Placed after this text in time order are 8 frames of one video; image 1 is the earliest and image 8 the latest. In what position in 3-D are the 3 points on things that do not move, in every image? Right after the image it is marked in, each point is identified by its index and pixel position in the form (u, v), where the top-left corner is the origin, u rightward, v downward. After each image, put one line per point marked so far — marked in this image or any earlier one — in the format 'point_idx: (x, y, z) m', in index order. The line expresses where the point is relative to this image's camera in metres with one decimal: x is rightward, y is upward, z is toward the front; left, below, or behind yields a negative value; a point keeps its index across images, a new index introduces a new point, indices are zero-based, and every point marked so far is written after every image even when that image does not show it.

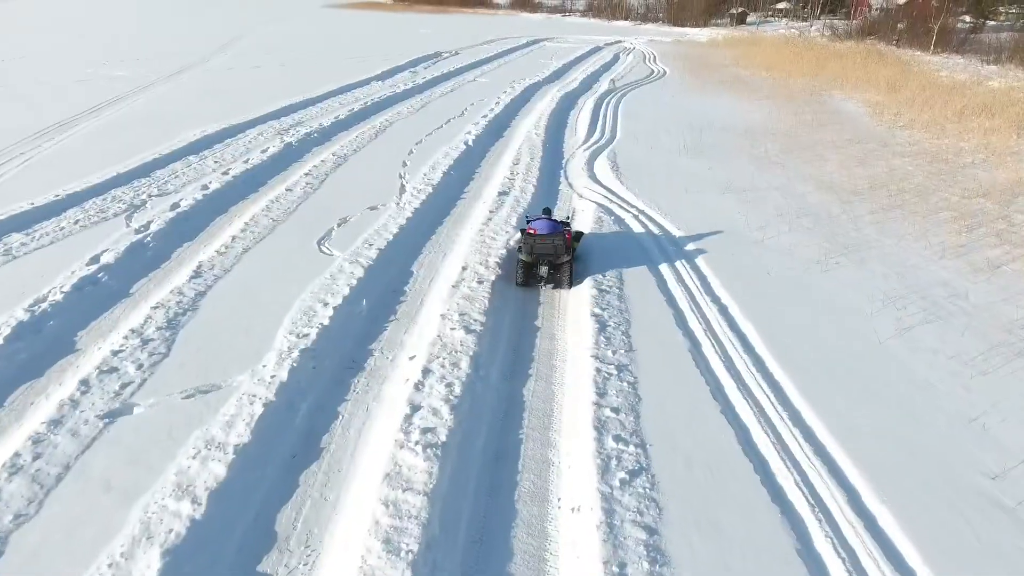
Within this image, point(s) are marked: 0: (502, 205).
0: (-0.1, +1.1, +8.4) m
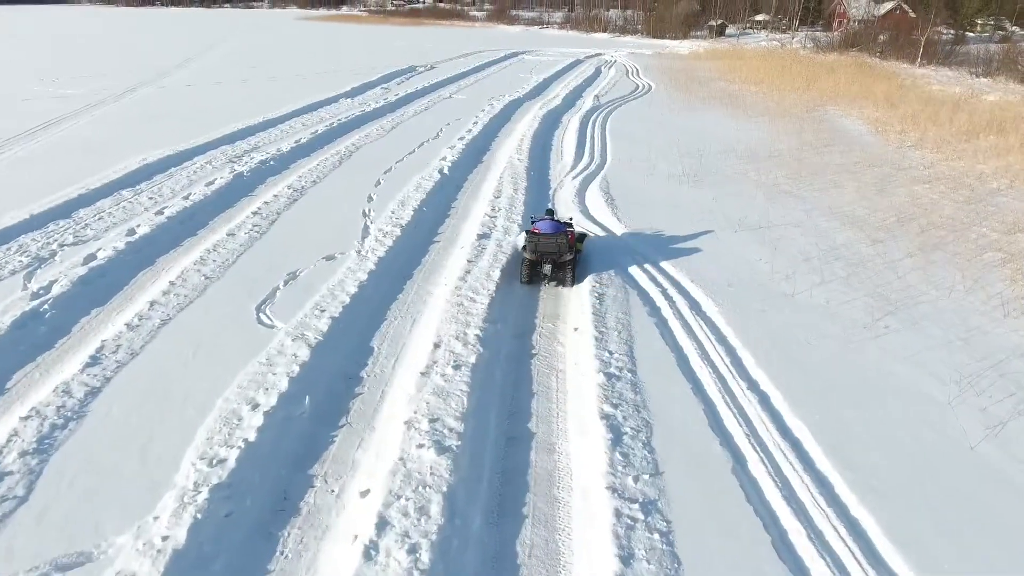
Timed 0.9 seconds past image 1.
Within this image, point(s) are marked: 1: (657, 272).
0: (-0.3, +0.4, +7.1) m
1: (+1.5, +0.2, +6.7) m
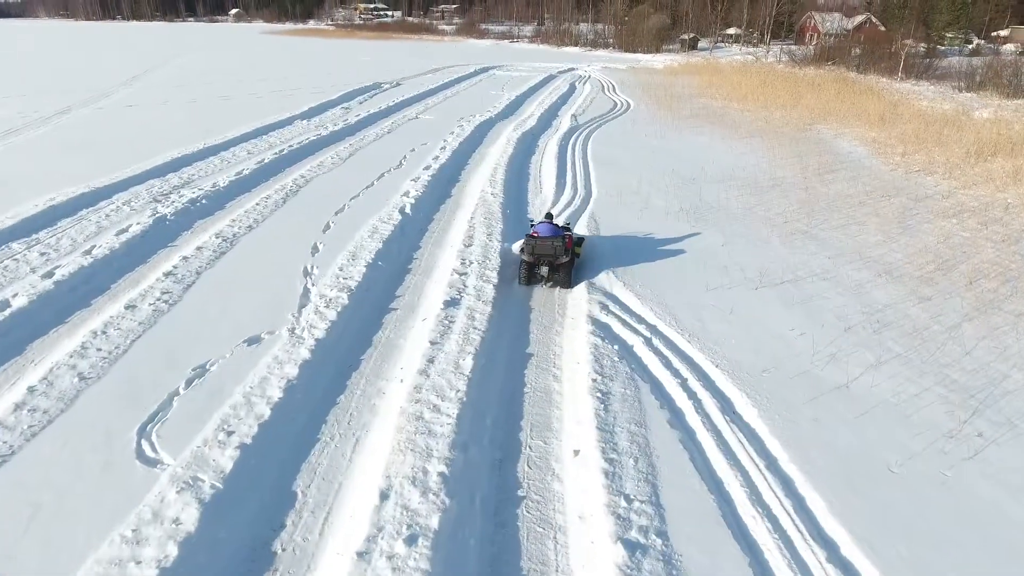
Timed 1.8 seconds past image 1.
0: (-0.5, -0.3, +5.7) m
1: (+1.3, -0.5, +5.3) m
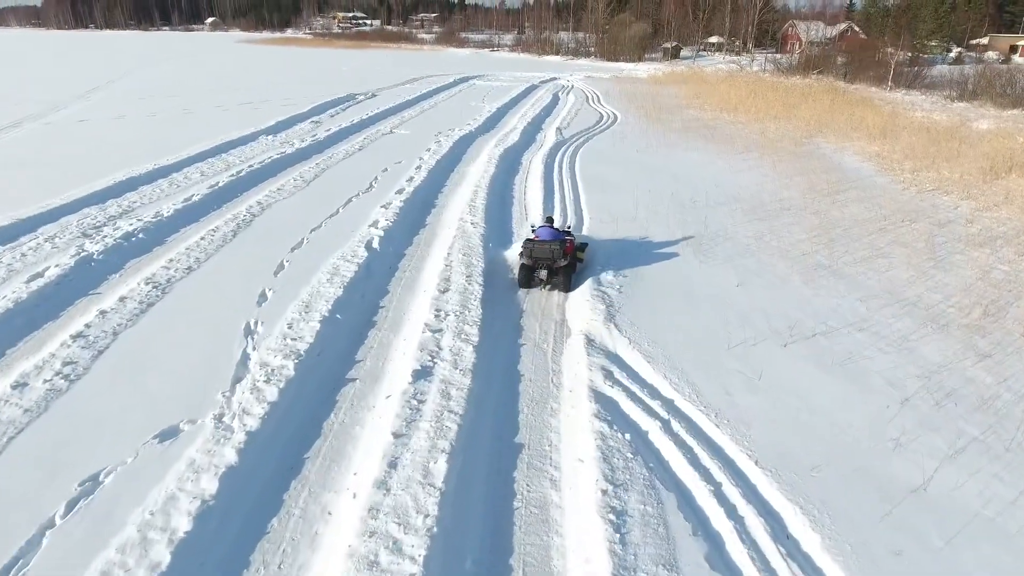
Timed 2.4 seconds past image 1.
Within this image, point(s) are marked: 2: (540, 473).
0: (-0.7, -0.8, +4.5) m
1: (+1.2, -1.0, +4.3) m
2: (+0.2, -1.2, +4.0) m
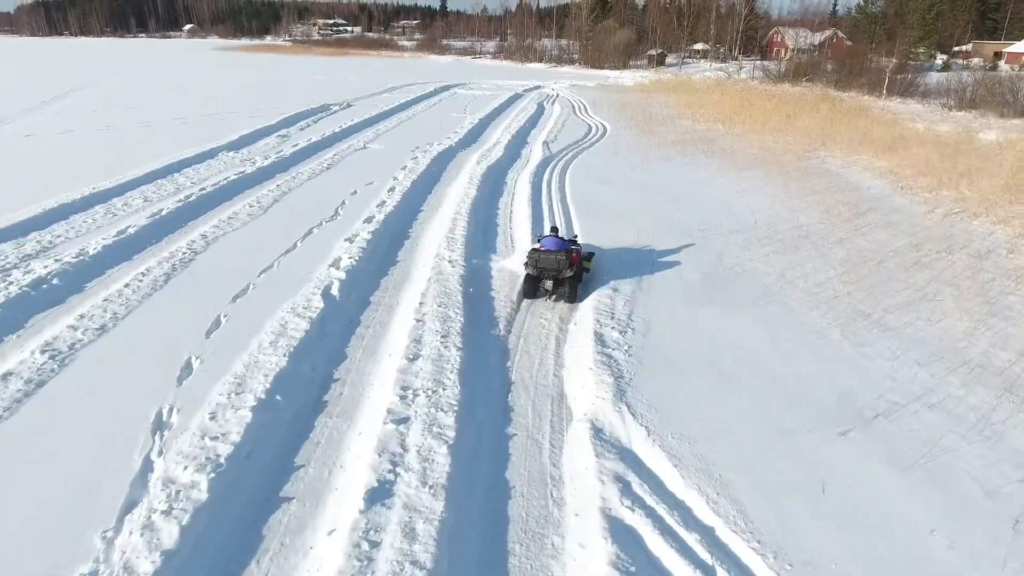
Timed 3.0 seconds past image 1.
0: (-0.7, -1.4, +3.3) m
1: (+1.2, -1.5, +3.1) m
2: (+0.1, -1.7, +2.8) m
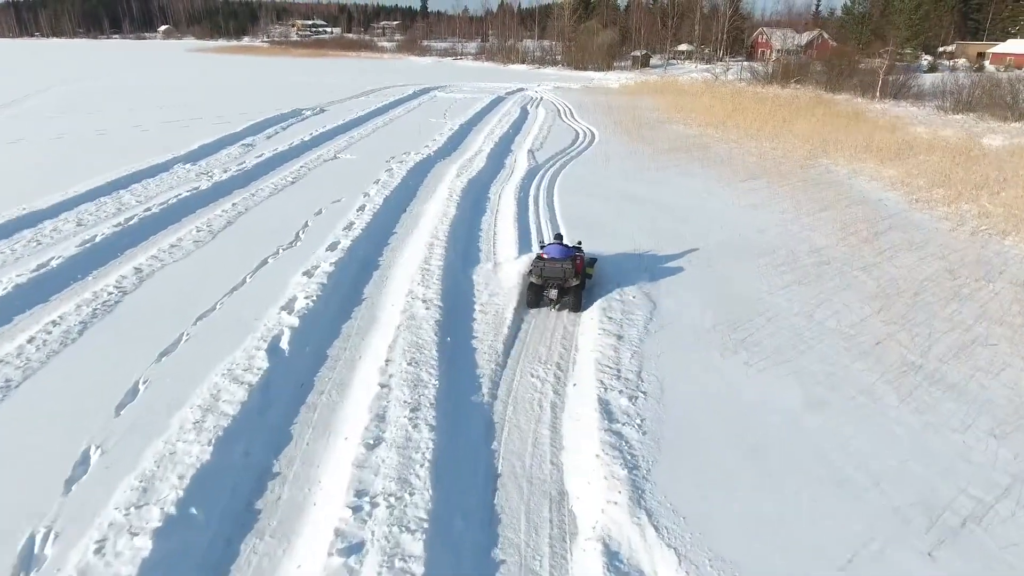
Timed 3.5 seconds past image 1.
0: (-0.8, -1.8, +2.2) m
1: (+1.1, -1.9, +2.0) m
2: (+0.1, -2.1, +1.7) m
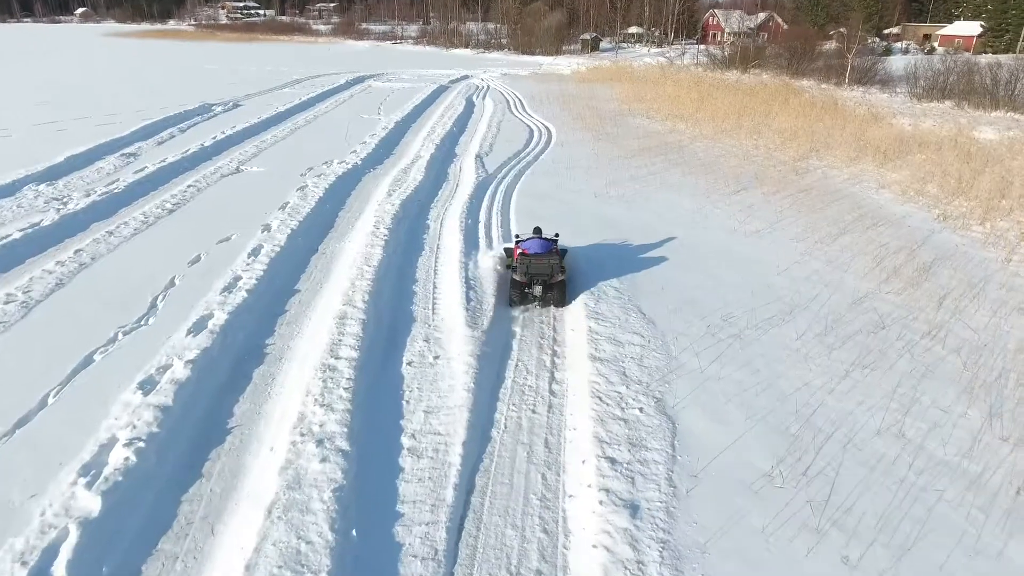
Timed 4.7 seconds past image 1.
0: (-0.7, -2.7, 0.0) m
1: (+1.2, -2.8, -0.1) m
2: (+0.2, -3.0, -0.5) m
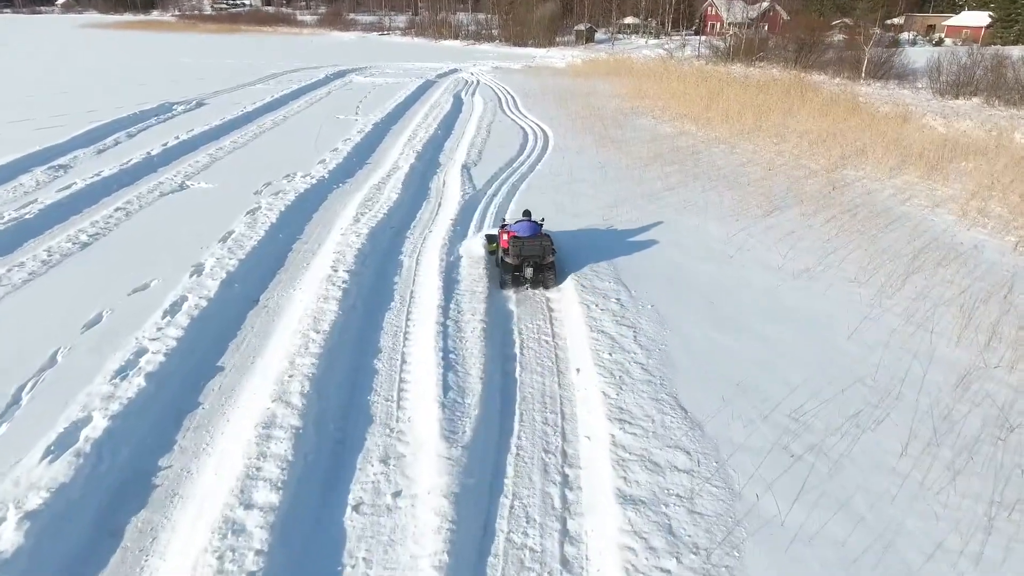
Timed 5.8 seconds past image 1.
0: (-0.7, -3.4, -1.6) m
1: (+1.2, -3.5, -1.6) m
2: (+0.2, -3.7, -2.0) m
